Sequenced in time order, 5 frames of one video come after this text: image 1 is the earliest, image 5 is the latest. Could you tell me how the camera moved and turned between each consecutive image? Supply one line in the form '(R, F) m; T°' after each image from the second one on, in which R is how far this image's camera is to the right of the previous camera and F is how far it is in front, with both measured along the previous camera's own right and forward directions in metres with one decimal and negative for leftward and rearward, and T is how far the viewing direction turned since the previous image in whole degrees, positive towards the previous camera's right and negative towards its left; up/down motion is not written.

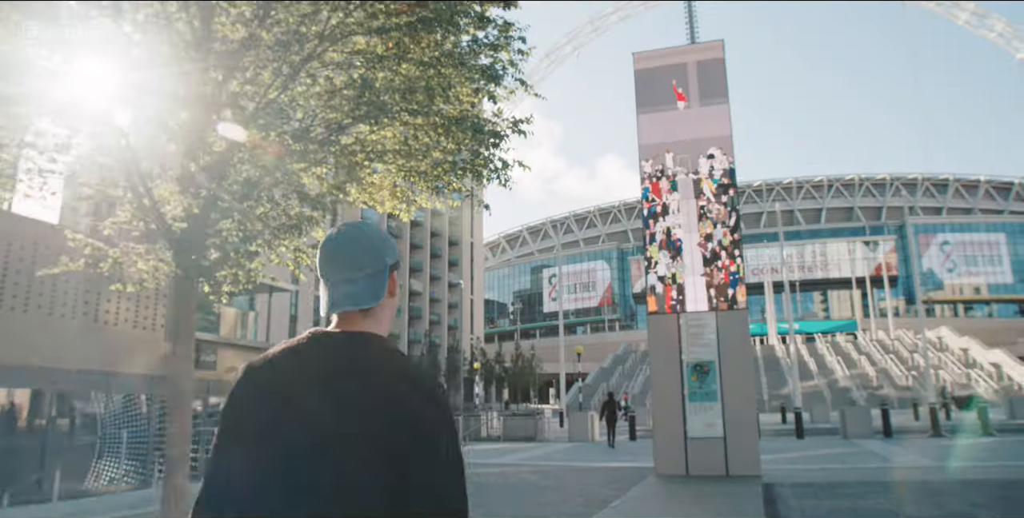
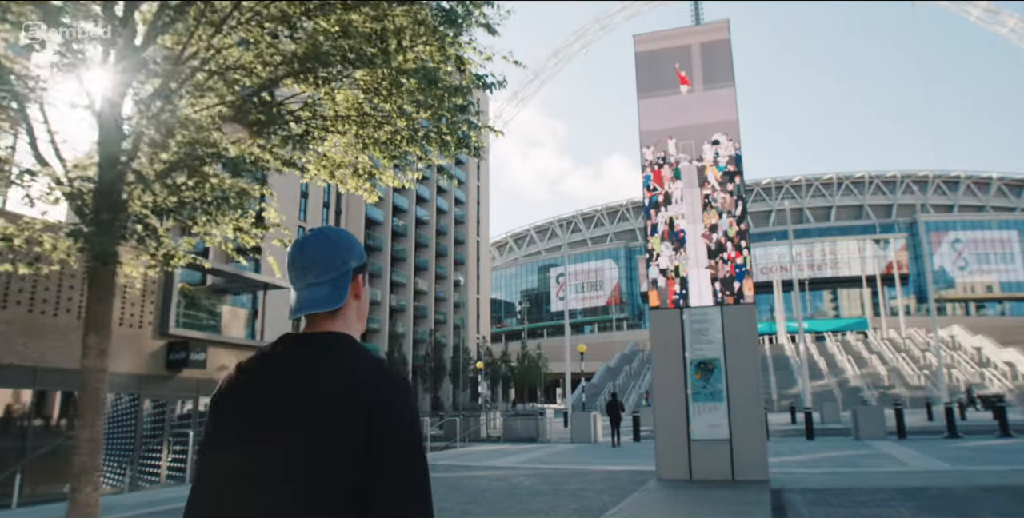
(+0.2, +0.6) m; -1°
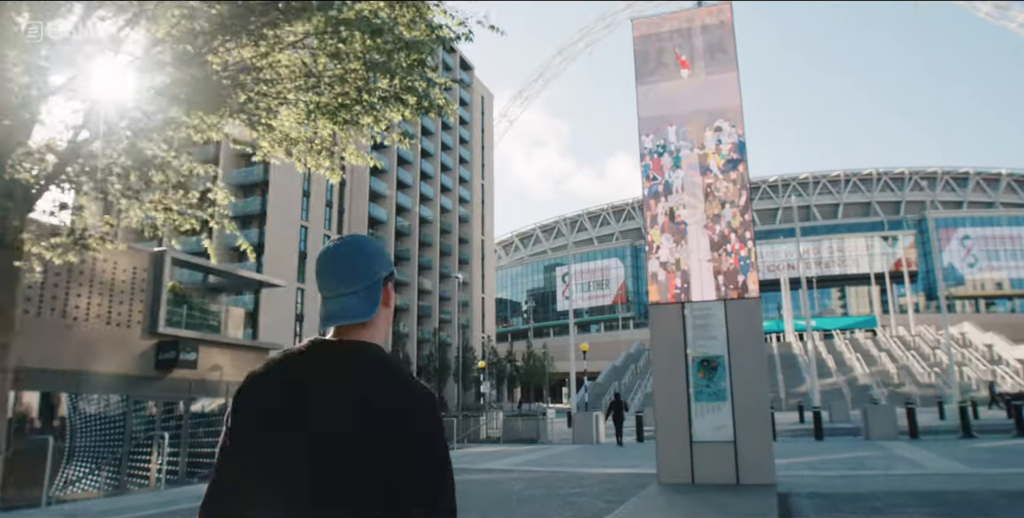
(+0.2, +0.5) m; -1°
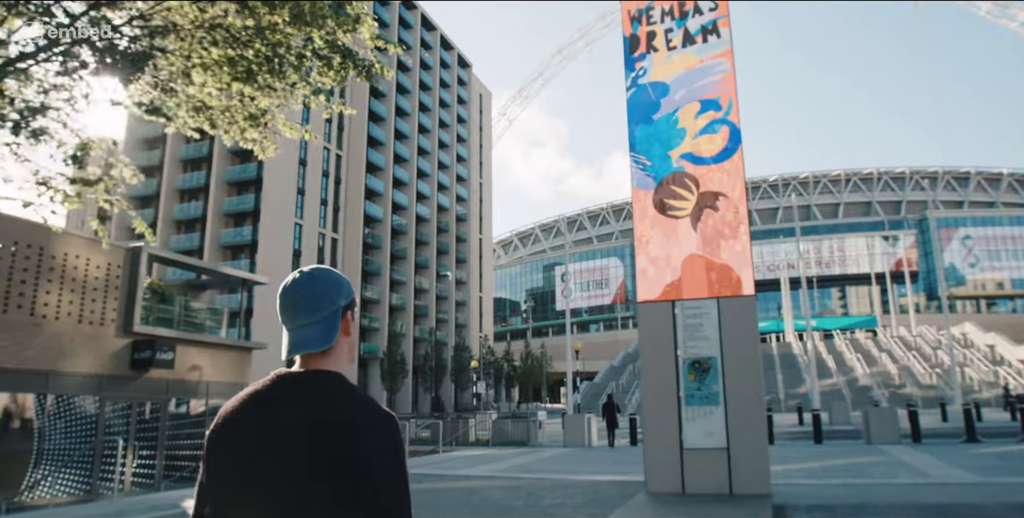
(+0.3, +0.6) m; 0°
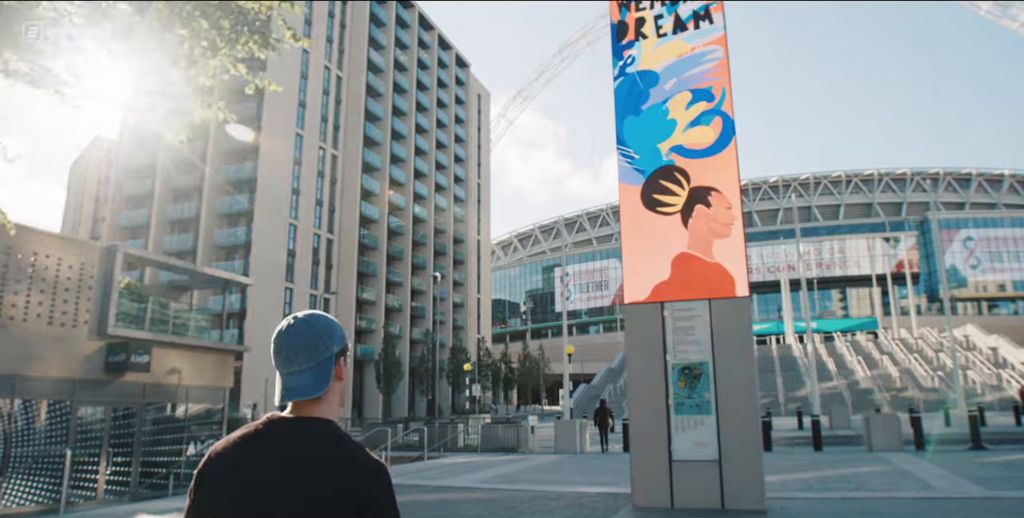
(+0.3, +0.6) m; 0°
